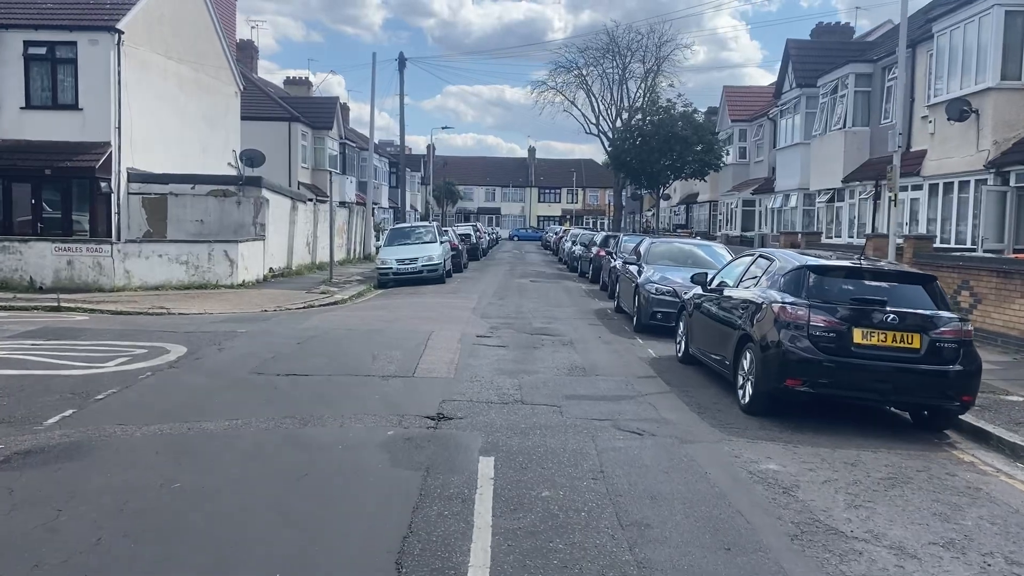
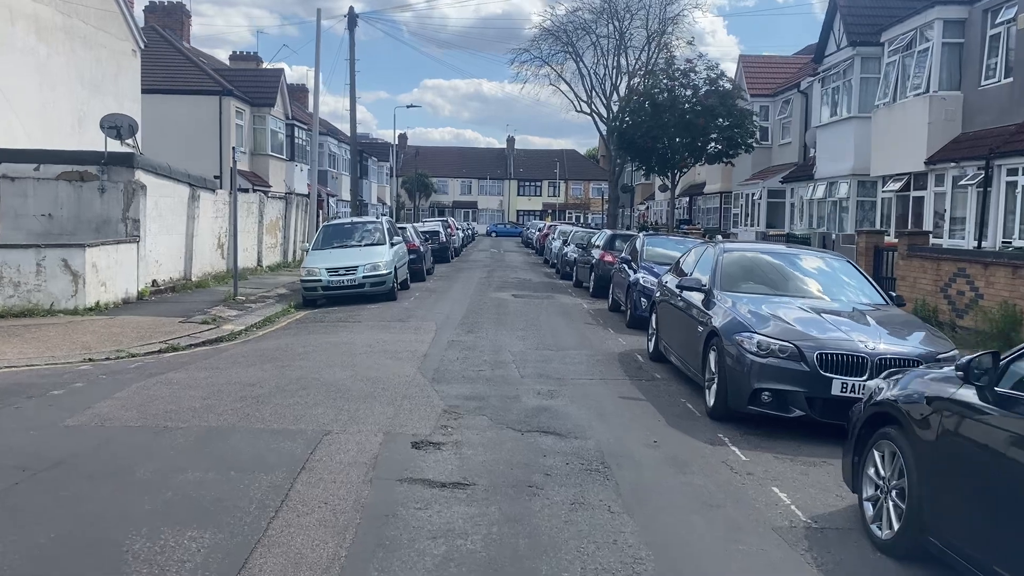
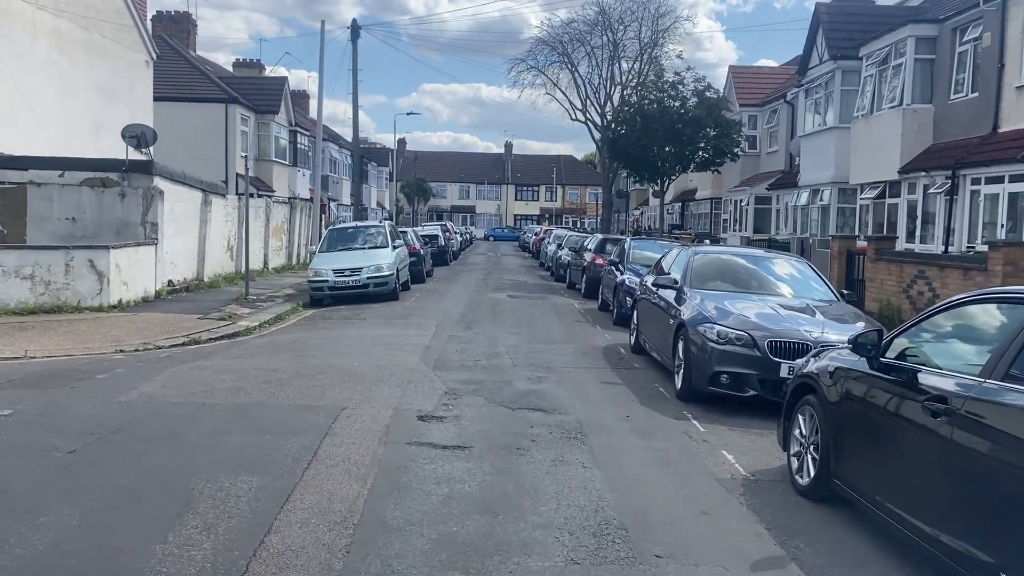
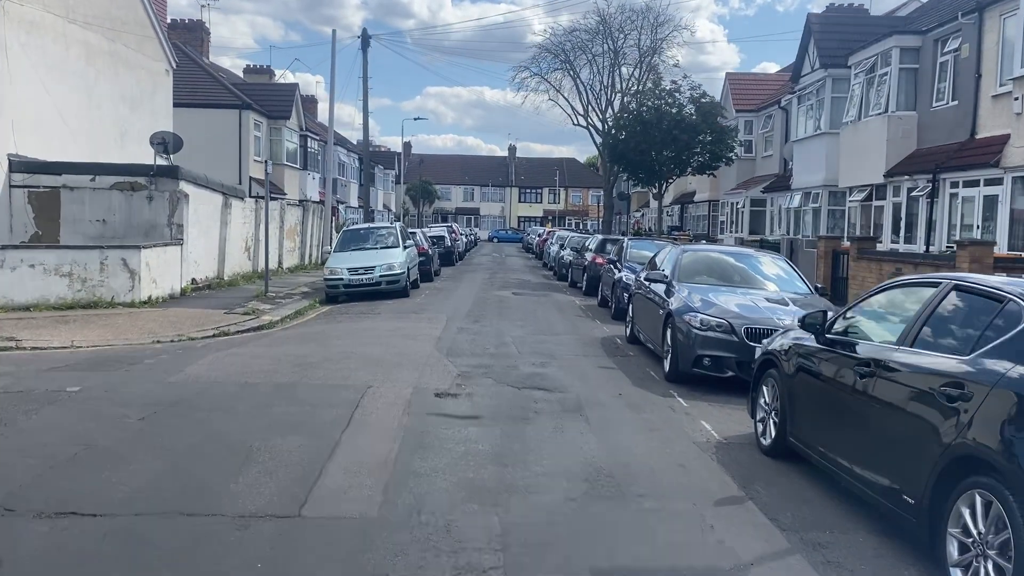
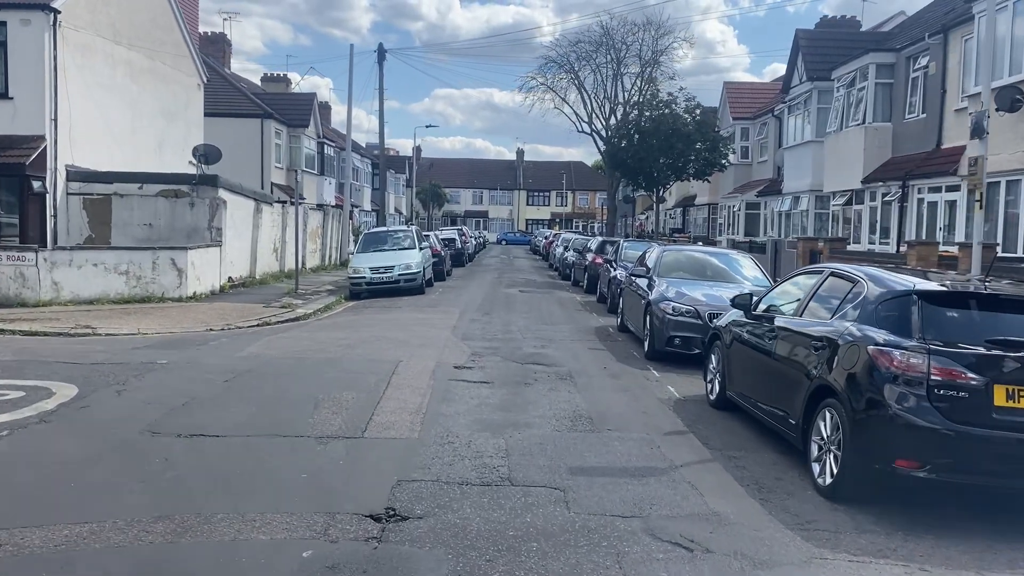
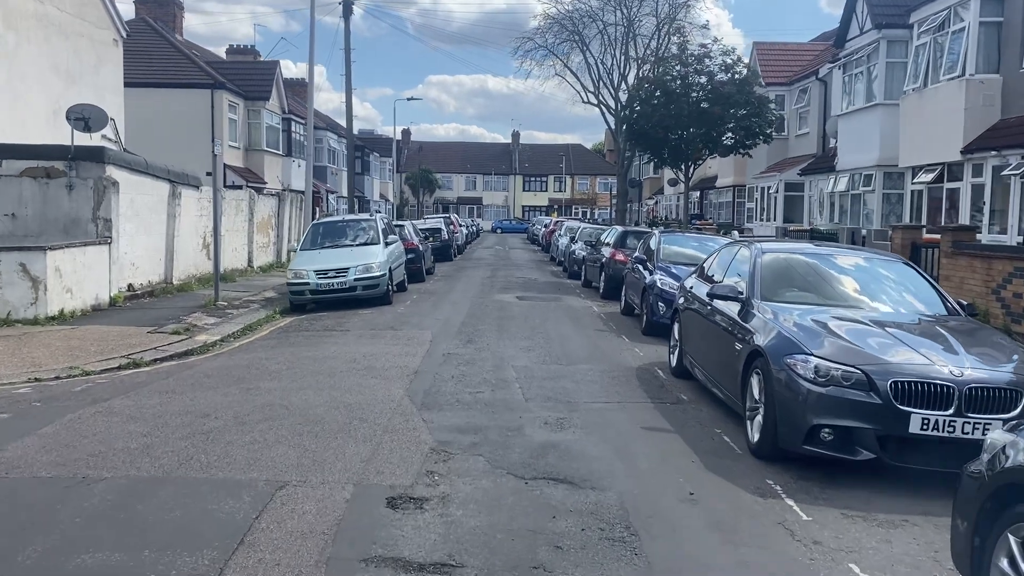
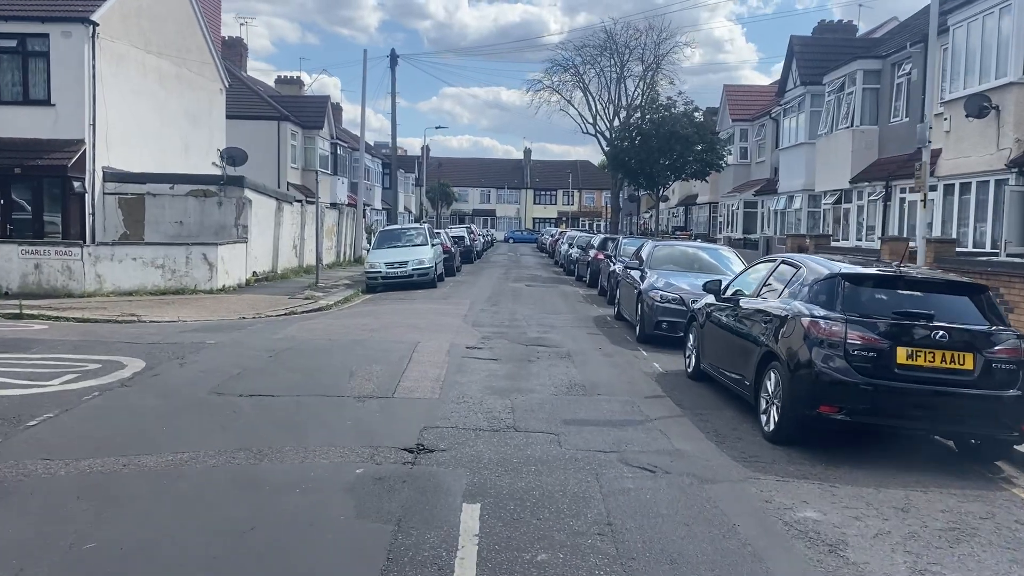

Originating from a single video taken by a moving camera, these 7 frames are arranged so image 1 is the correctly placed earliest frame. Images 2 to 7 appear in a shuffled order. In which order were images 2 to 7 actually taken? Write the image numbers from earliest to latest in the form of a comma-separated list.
7, 5, 4, 3, 2, 6
